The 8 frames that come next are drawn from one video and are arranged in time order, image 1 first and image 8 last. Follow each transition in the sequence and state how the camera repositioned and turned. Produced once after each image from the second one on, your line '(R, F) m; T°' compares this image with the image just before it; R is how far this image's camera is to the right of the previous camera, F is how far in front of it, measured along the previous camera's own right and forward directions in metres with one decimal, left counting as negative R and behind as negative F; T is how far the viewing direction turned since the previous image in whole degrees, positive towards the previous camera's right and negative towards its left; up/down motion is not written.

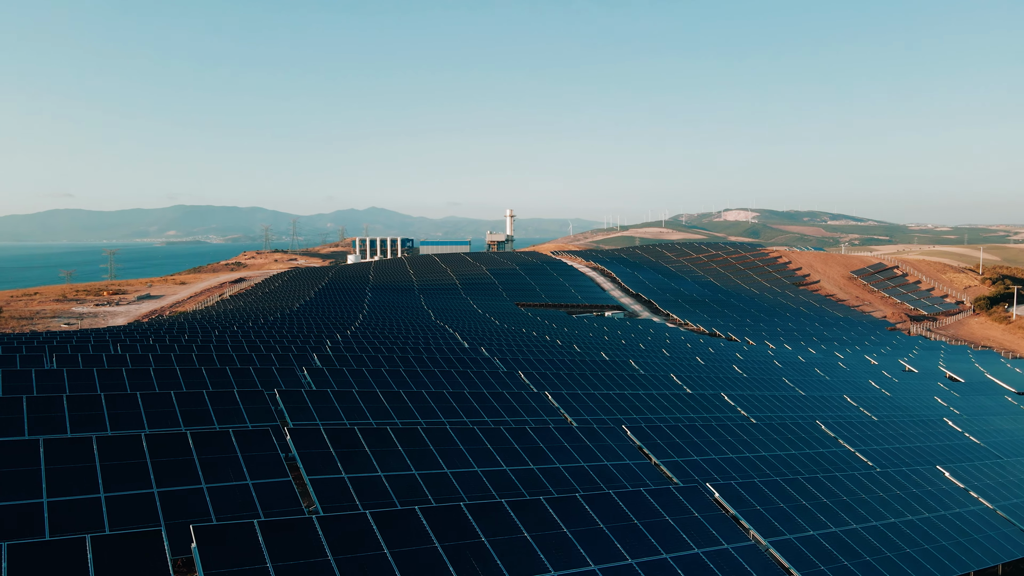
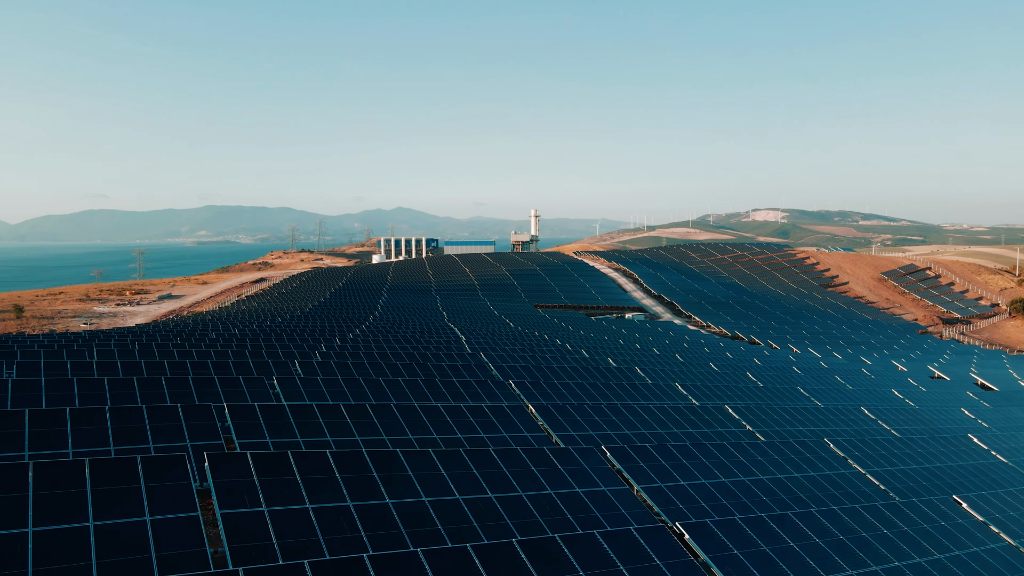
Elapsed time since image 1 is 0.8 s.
(+1.2, +1.0) m; -2°
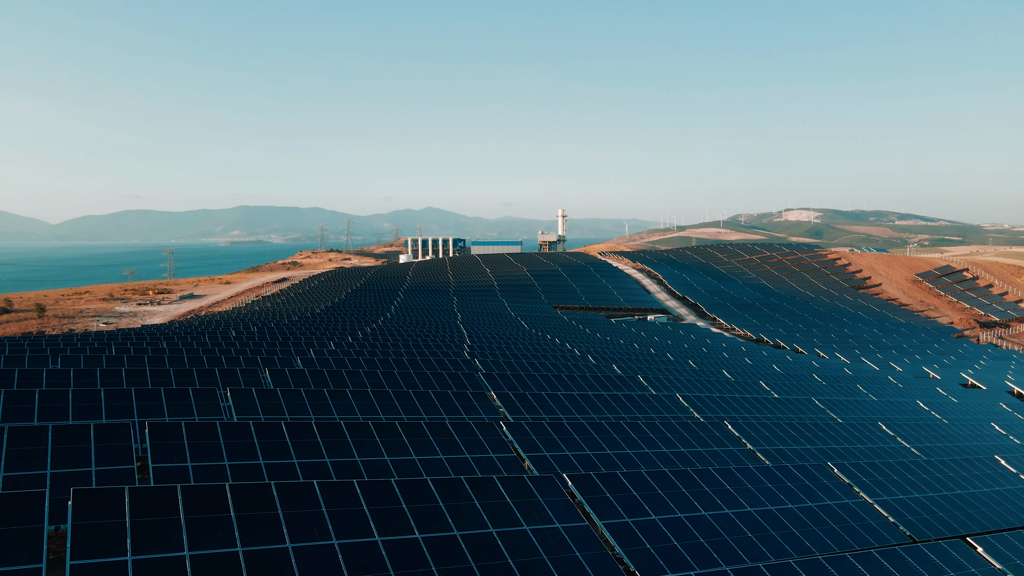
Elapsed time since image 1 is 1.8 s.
(+1.4, +1.3) m; -2°
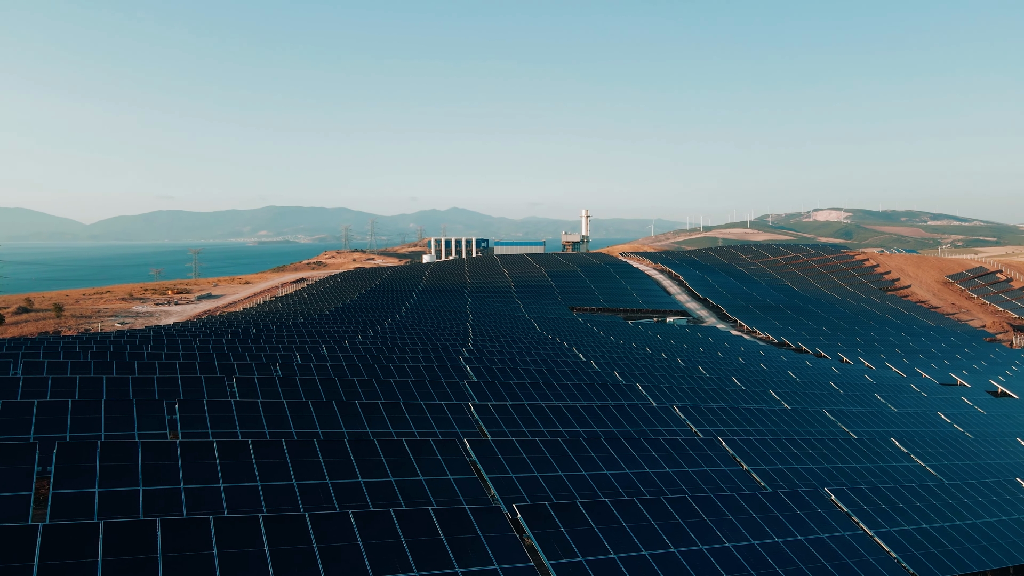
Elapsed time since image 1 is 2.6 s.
(+1.3, +1.1) m; -2°
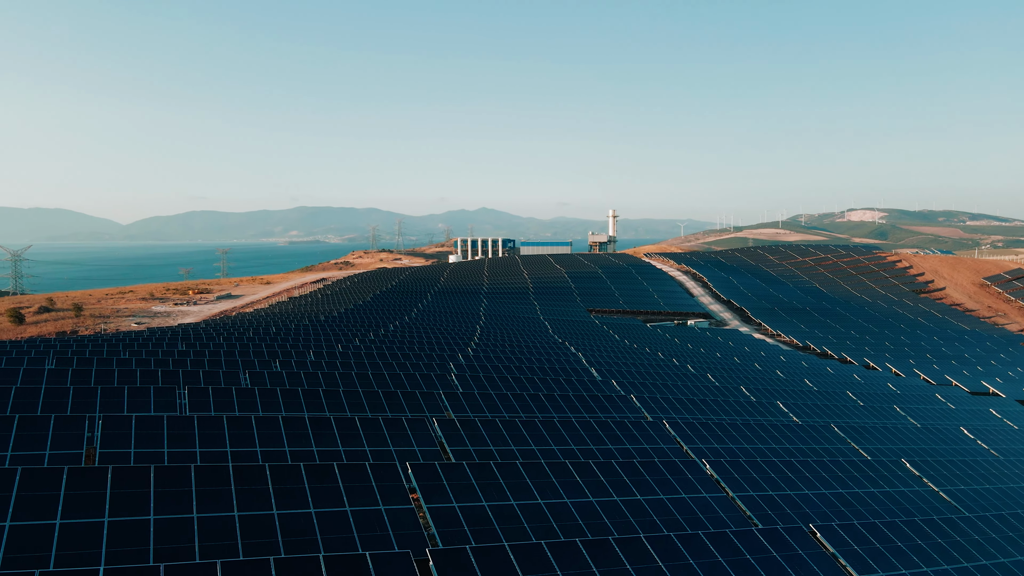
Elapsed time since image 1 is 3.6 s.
(+1.6, +1.2) m; -2°
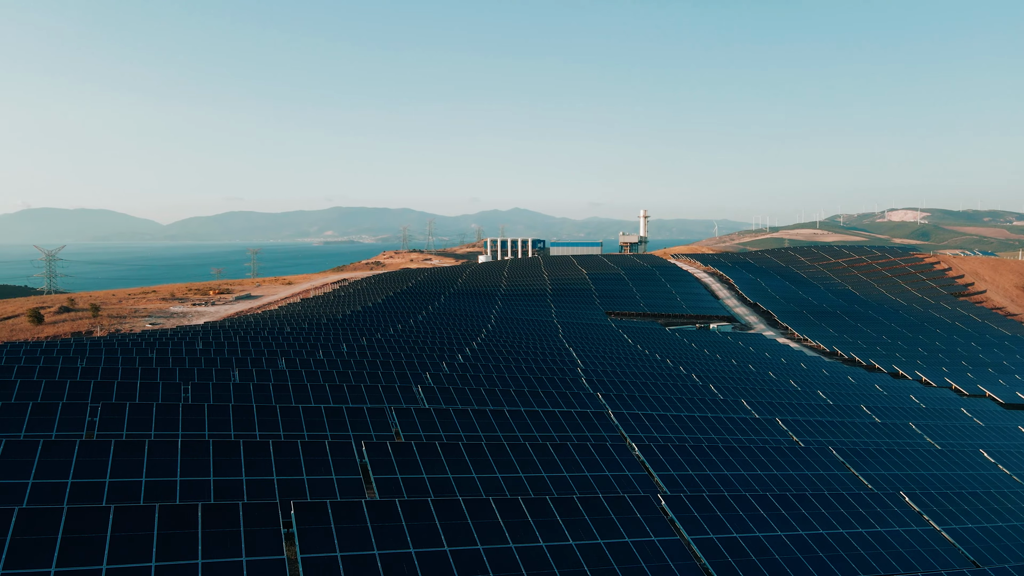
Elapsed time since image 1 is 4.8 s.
(+2.2, +1.3) m; -3°
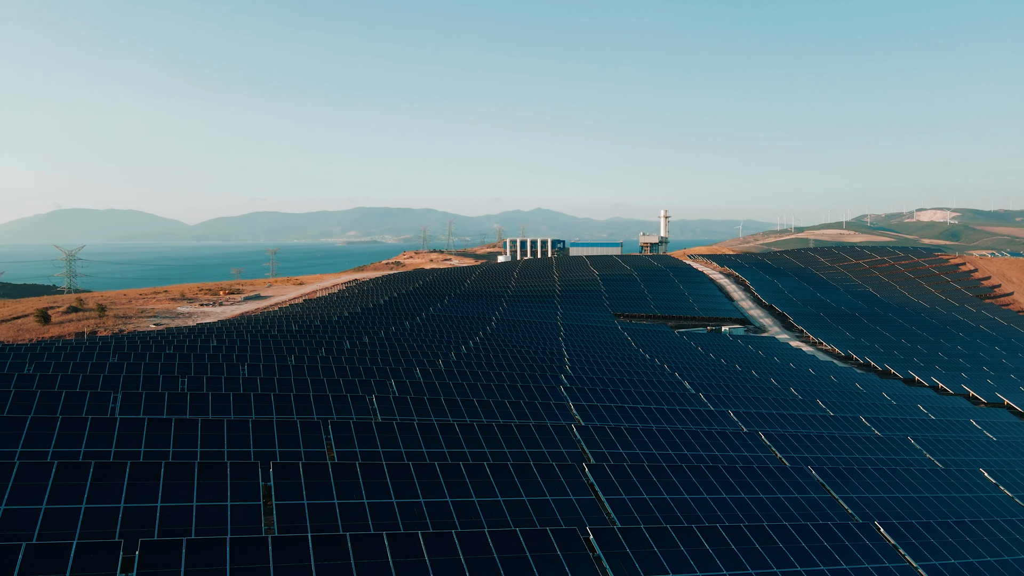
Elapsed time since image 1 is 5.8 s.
(+2.0, +0.9) m; -2°
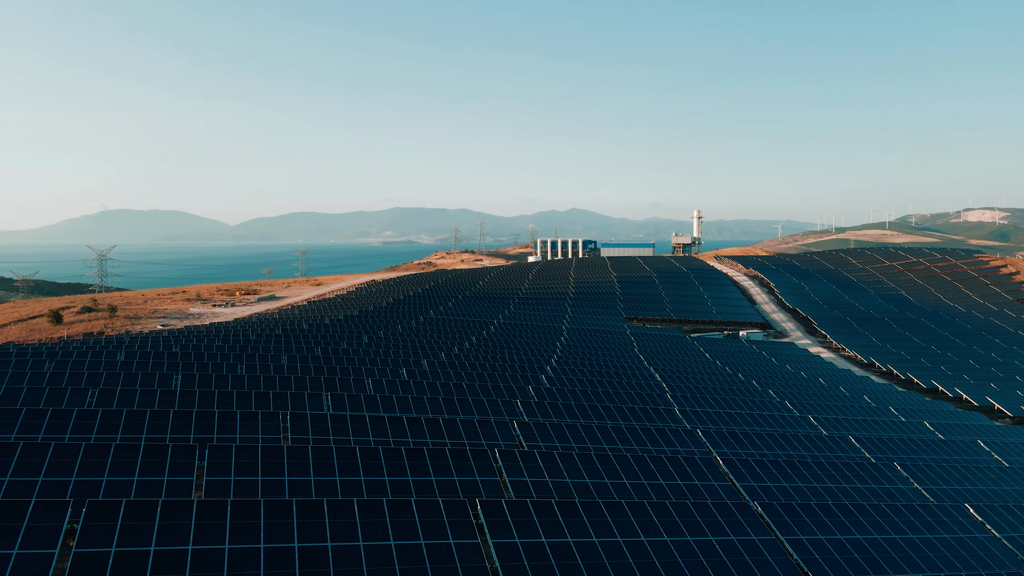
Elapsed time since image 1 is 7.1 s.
(+3.4, +1.0) m; -3°
